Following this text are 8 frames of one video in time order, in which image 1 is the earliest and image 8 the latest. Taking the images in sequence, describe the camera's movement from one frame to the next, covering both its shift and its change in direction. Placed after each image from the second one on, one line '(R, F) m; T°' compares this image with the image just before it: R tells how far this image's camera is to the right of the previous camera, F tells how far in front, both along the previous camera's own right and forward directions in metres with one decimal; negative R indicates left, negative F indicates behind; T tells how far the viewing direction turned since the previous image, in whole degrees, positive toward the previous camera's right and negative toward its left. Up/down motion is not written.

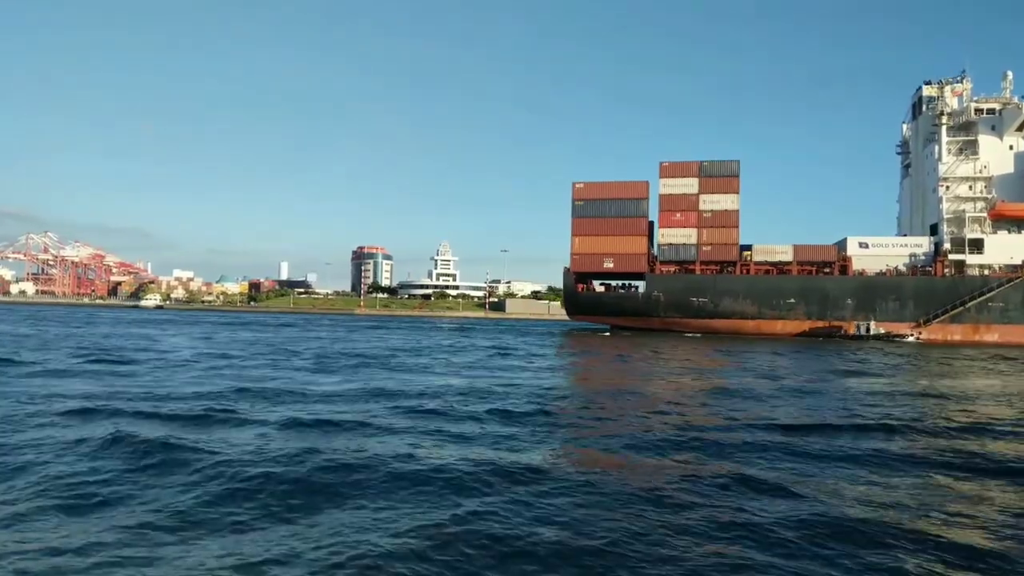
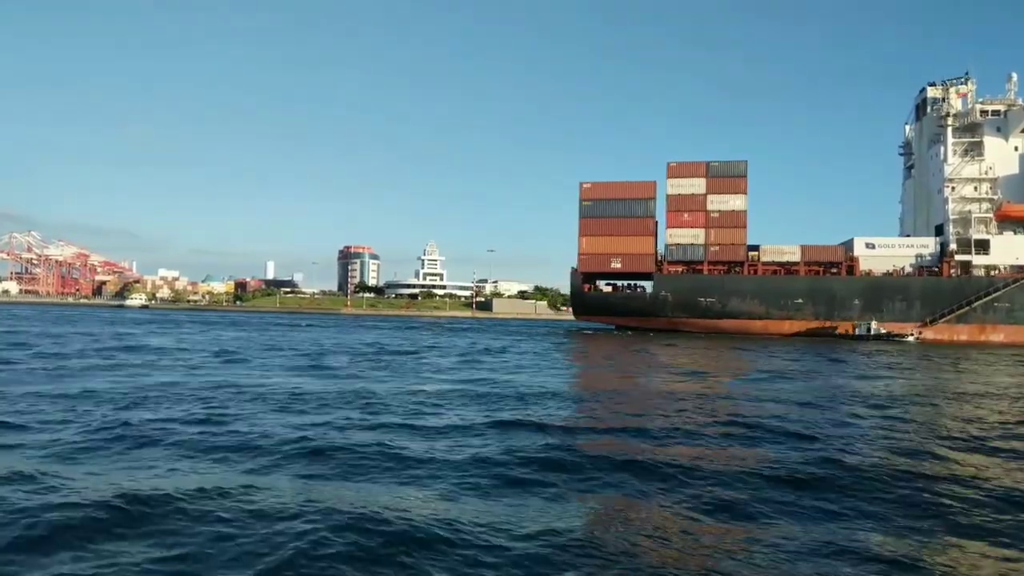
(-0.8, +0.1) m; +1°
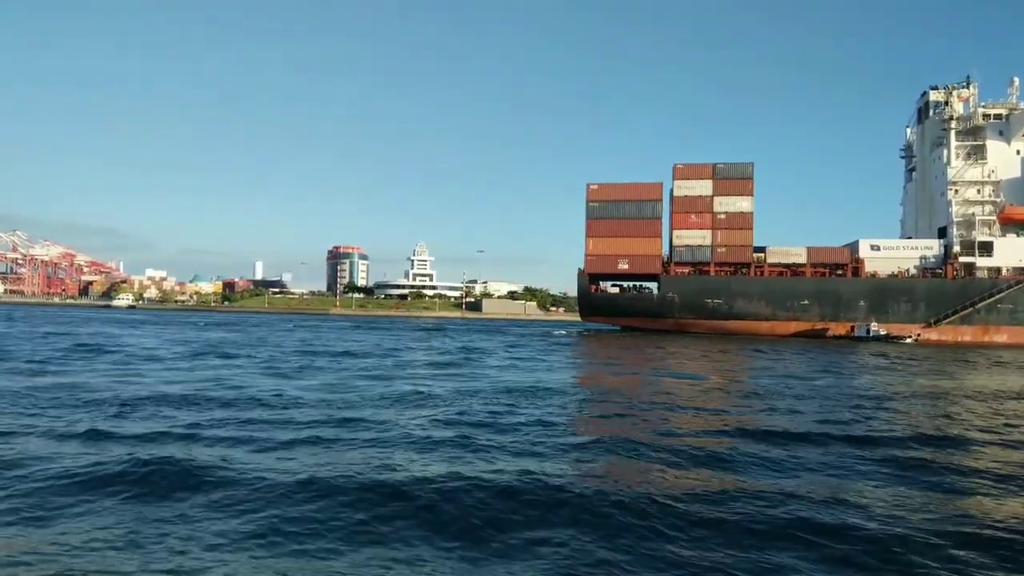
(-0.7, 0.0) m; +1°
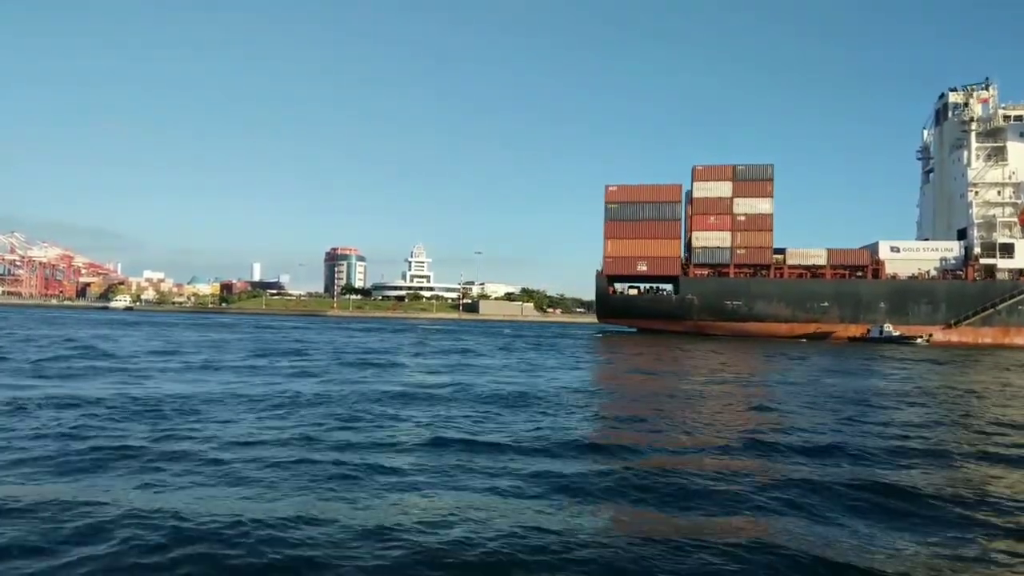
(-0.8, +0.1) m; 0°
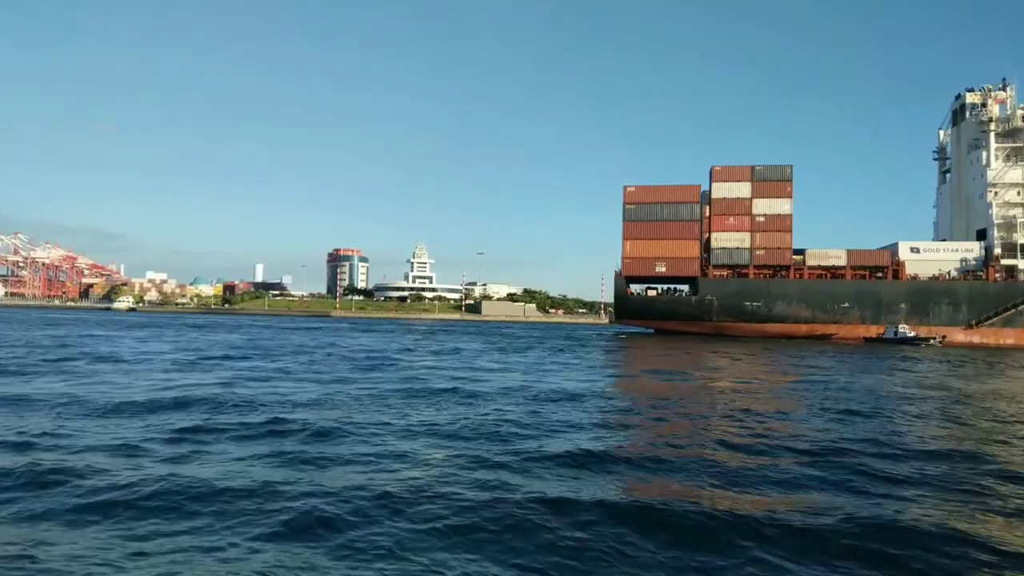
(-0.7, 0.0) m; 0°
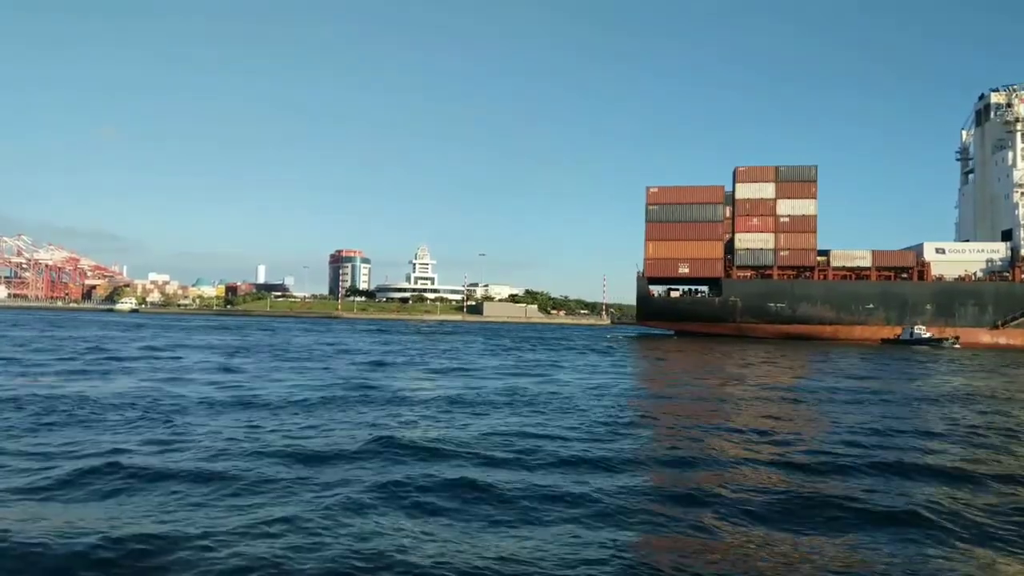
(-0.8, +0.1) m; 0°
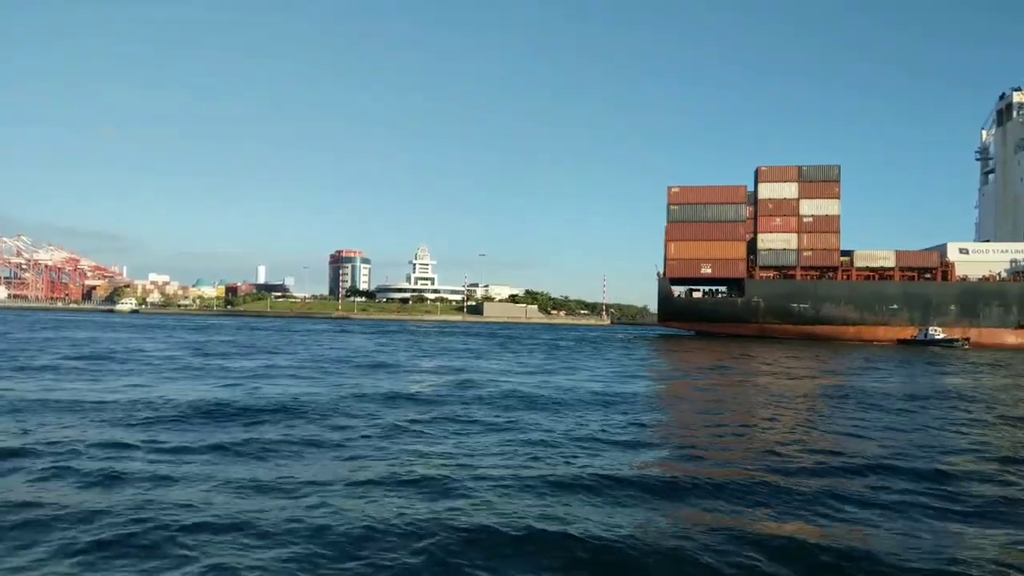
(-0.9, +0.1) m; 0°
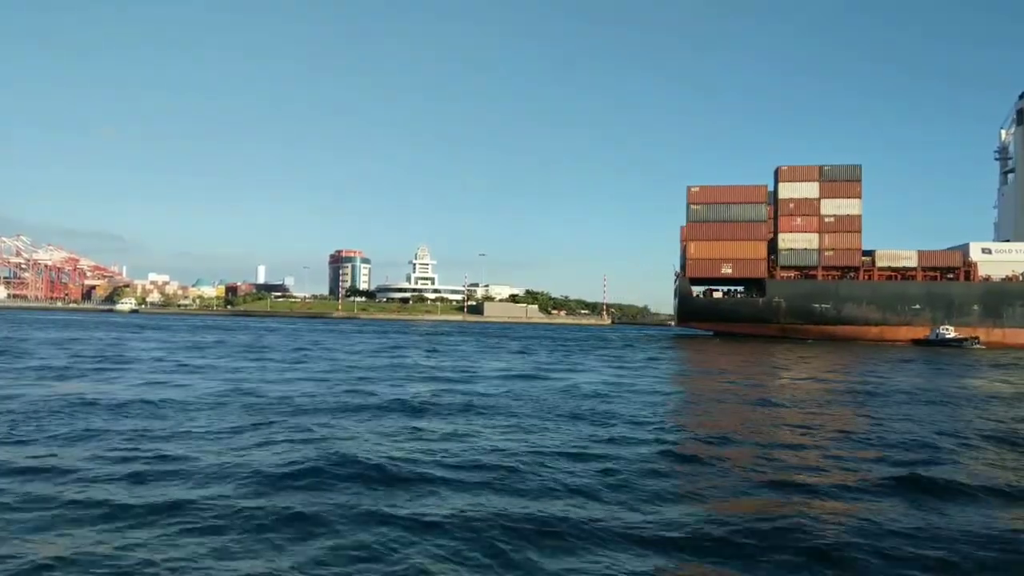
(-0.8, +0.2) m; 0°
